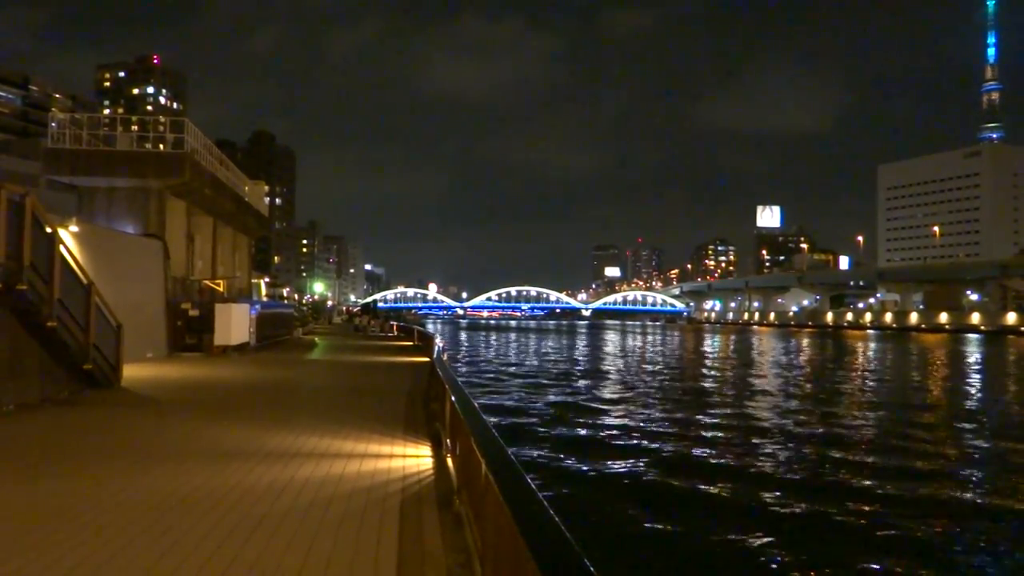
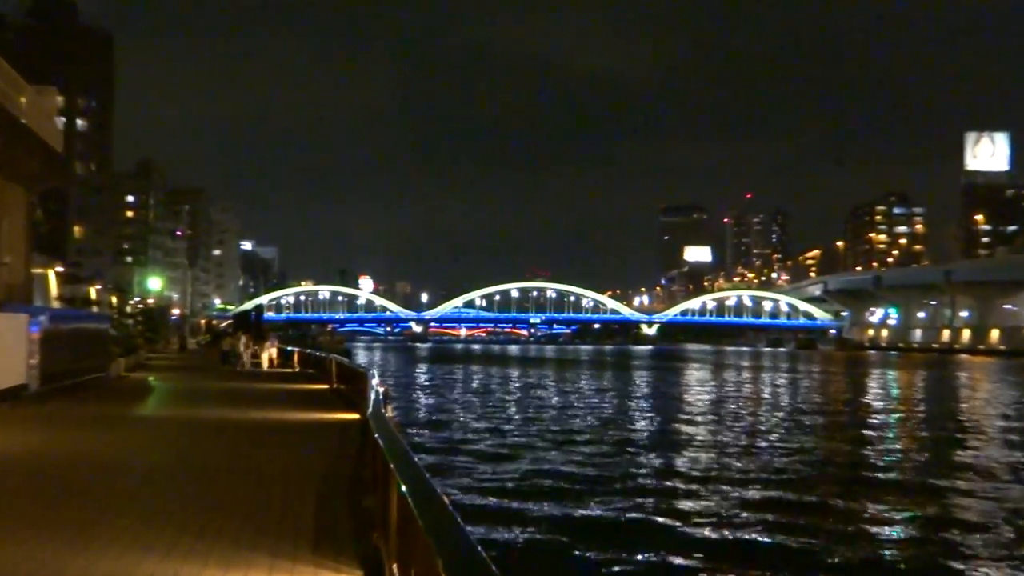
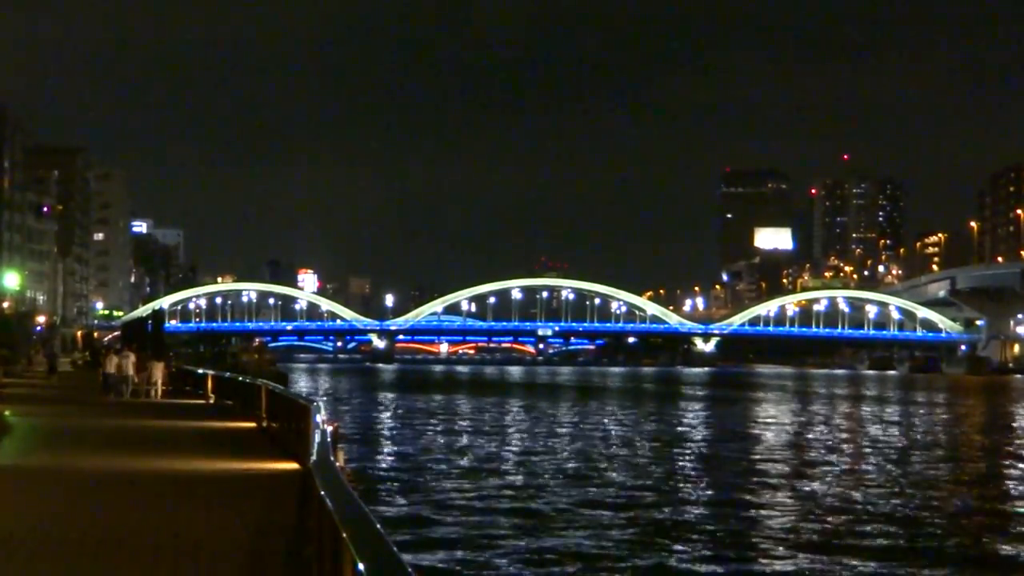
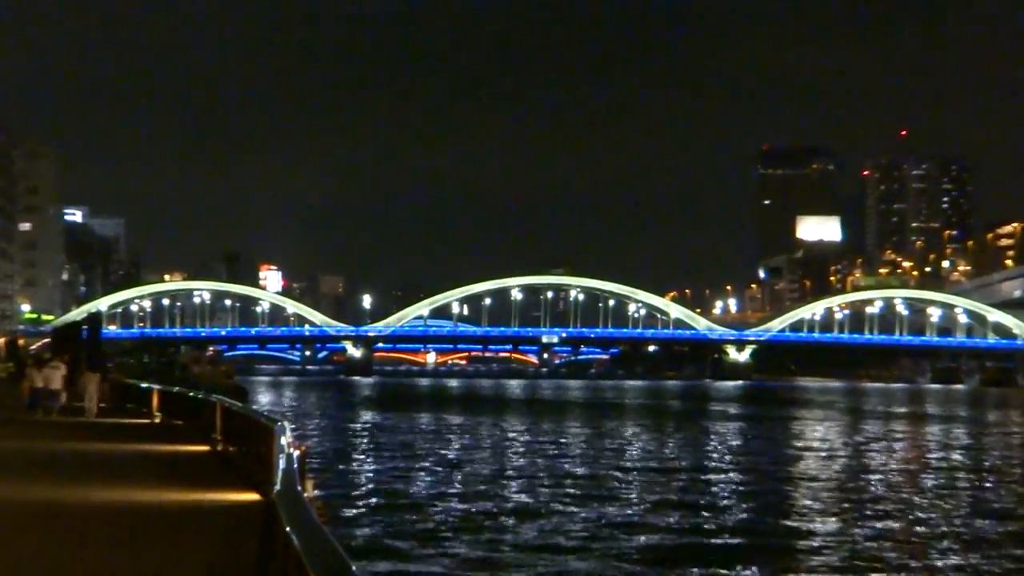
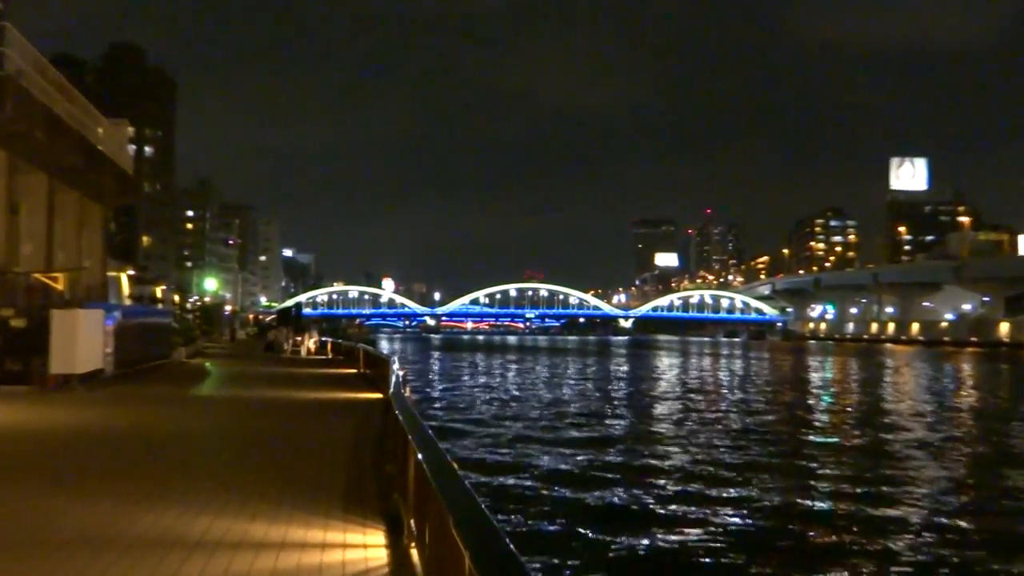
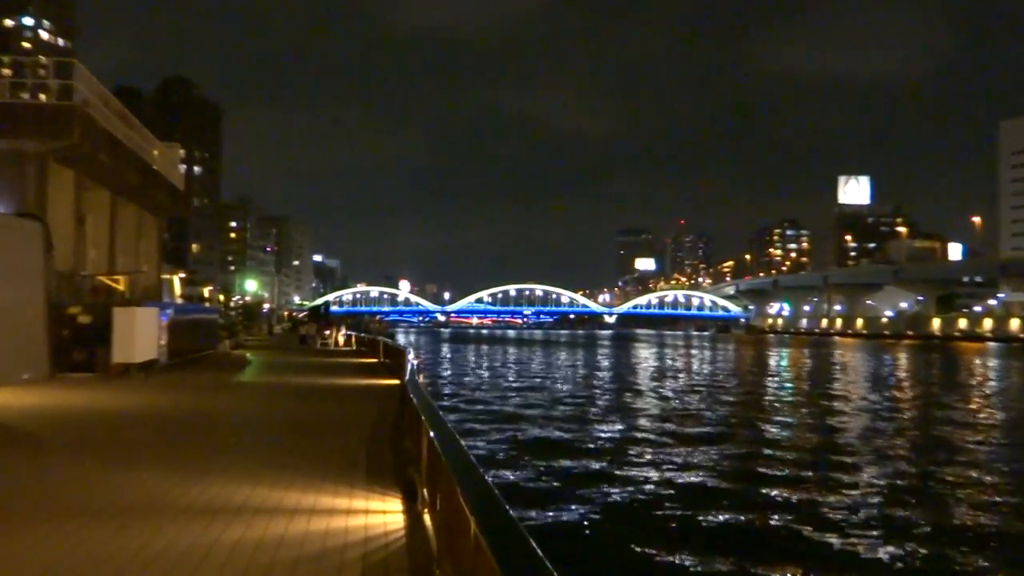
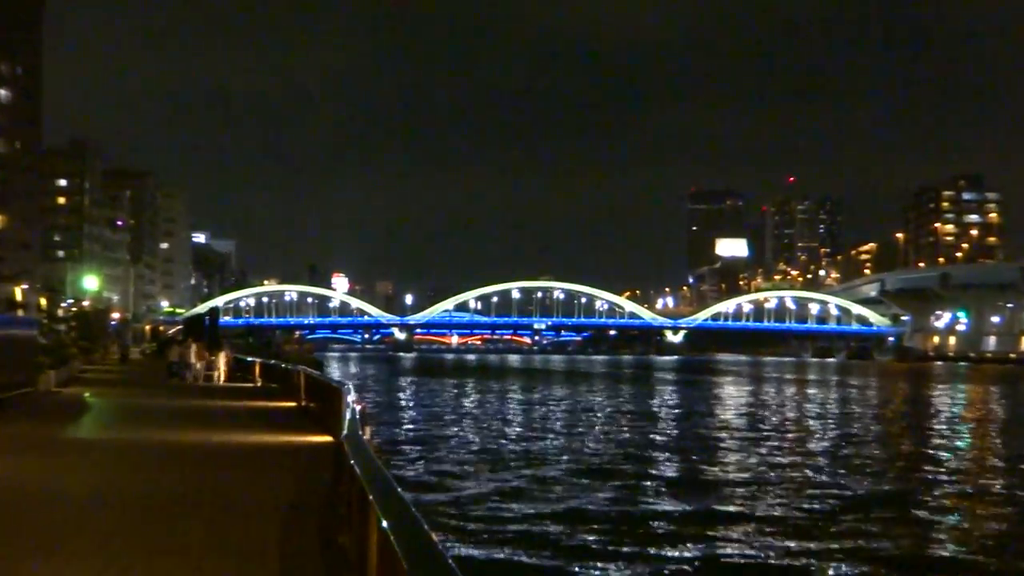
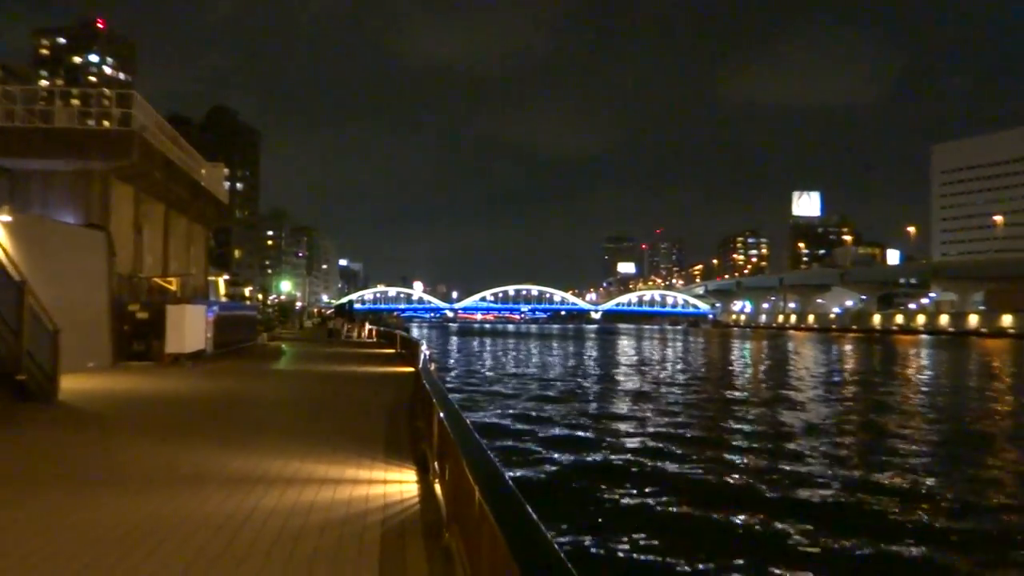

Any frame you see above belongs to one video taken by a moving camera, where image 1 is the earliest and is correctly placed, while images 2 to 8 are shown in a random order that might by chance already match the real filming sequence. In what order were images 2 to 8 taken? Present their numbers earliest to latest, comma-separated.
8, 6, 5, 2, 7, 3, 4
